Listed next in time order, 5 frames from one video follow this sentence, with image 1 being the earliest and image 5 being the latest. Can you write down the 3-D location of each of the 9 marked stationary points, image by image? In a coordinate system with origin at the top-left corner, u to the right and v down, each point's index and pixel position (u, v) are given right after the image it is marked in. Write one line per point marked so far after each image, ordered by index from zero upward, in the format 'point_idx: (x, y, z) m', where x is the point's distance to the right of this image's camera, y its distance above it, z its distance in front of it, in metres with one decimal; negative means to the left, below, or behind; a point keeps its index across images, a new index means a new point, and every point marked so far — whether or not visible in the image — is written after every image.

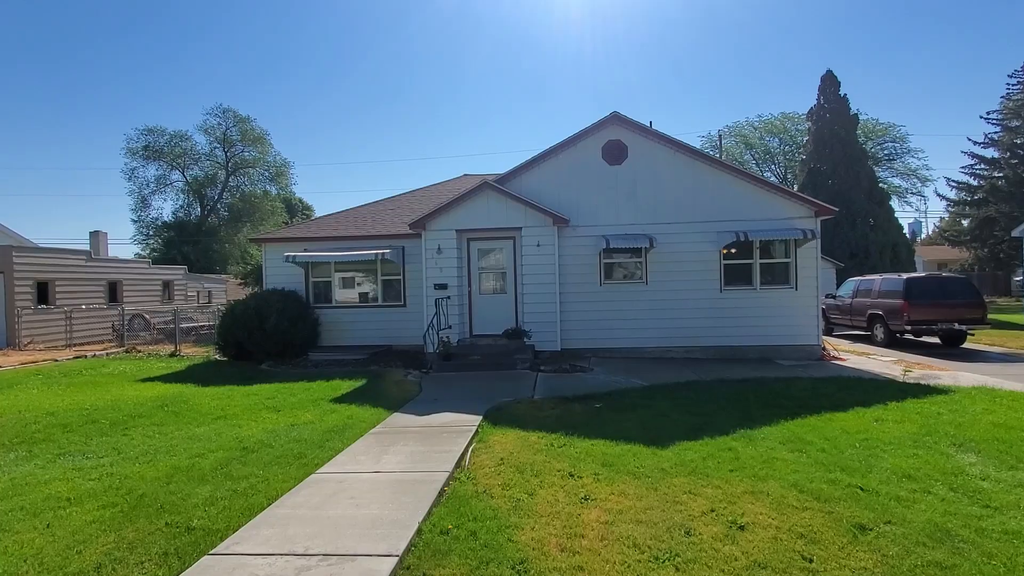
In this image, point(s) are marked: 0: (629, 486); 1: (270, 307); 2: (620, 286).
0: (+1.1, -1.8, +4.8) m
1: (-6.4, -0.5, +13.9) m
2: (+2.7, 0.0, +13.1) m
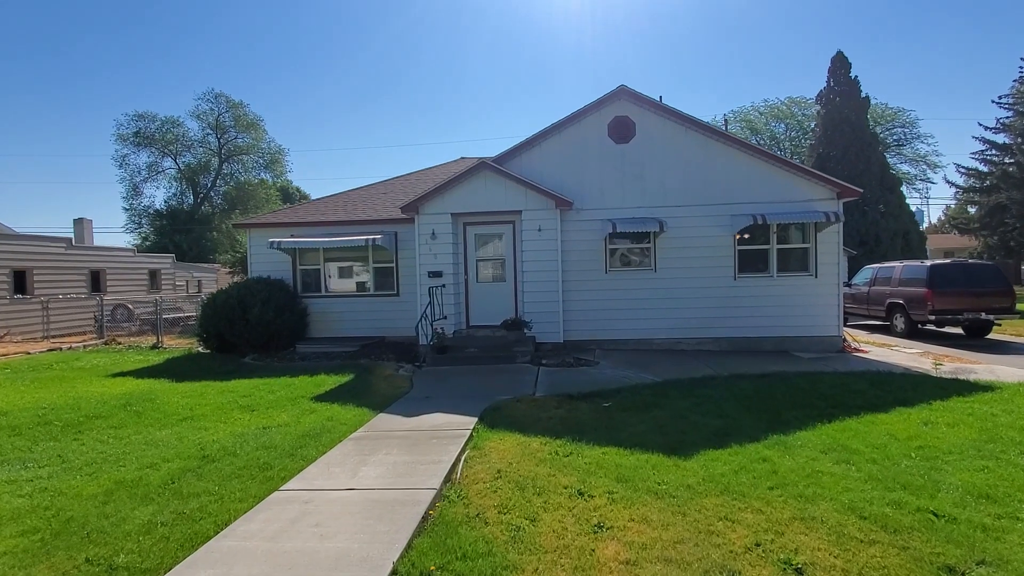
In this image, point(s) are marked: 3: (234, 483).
0: (+1.1, -1.7, +4.0) m
1: (-6.4, -0.2, +13.0) m
2: (+2.7, +0.3, +12.3) m
3: (-2.6, -1.8, +4.9) m
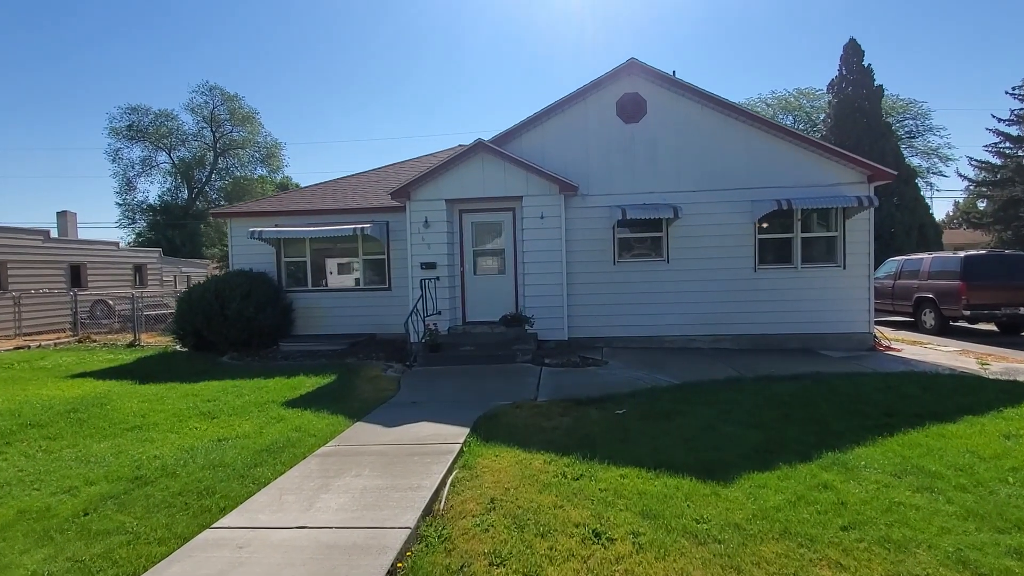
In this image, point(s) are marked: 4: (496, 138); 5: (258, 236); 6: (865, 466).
0: (+1.0, -1.6, +3.0) m
1: (-6.4, -0.1, +12.0) m
2: (+2.7, +0.5, +11.3) m
3: (-2.6, -1.7, +3.9) m
4: (-0.4, +3.2, +11.3) m
5: (-5.9, +1.2, +12.4) m
6: (+2.9, -1.5, +4.3) m
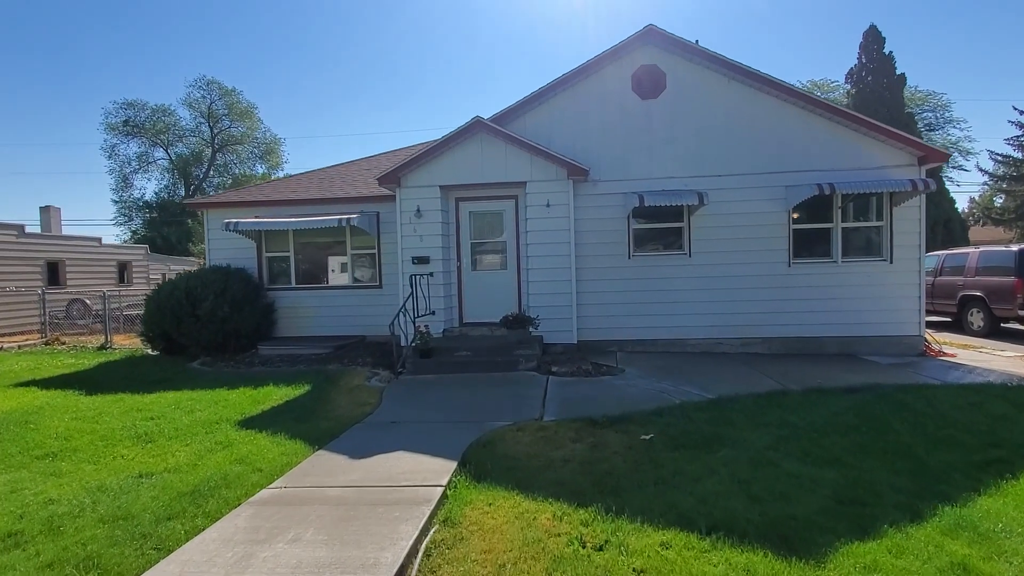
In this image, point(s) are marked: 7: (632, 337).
0: (+1.0, -1.5, +1.8) m
1: (-6.3, 0.0, +10.9) m
2: (+2.7, +0.5, +10.0) m
3: (-2.6, -1.6, +2.7) m
4: (-0.3, +3.3, +10.1) m
5: (-5.9, +1.3, +11.2) m
6: (+2.9, -1.4, +3.1) m
7: (+2.3, -0.9, +10.1) m
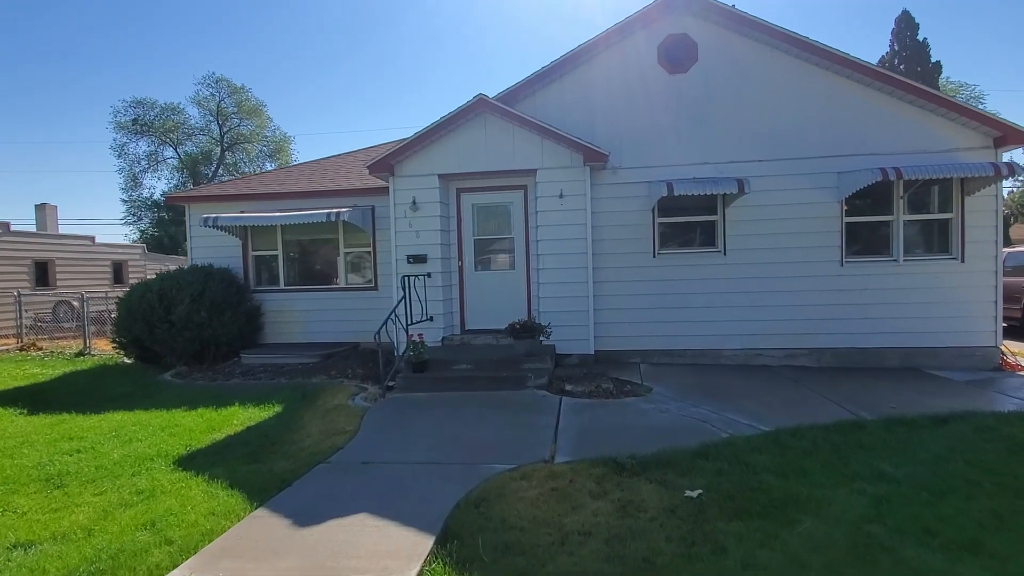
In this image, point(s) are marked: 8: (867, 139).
0: (+0.9, -1.6, +0.6) m
1: (-6.2, 0.0, +9.8) m
2: (+2.8, +0.5, +8.7) m
3: (-2.7, -1.7, +1.6) m
4: (-0.2, +3.2, +8.9) m
5: (-5.7, +1.2, +10.1) m
6: (+2.8, -1.5, +1.8) m
7: (+2.4, -1.0, +8.8) m
8: (+5.6, +2.4, +8.4) m
